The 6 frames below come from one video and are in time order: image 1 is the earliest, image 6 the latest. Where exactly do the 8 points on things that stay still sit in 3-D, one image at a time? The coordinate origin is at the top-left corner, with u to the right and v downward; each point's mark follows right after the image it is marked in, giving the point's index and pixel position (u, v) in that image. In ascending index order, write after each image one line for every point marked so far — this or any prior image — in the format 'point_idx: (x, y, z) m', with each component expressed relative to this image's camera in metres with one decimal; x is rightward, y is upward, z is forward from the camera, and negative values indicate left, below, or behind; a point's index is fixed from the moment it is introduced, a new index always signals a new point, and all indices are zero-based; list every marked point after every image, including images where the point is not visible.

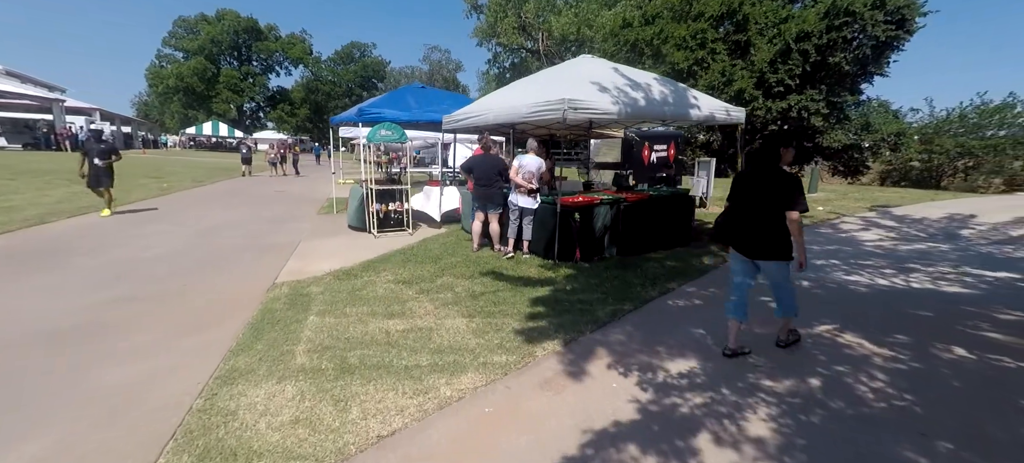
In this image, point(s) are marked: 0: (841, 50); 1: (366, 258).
0: (+13.9, +7.7, +17.6) m
1: (-2.3, -0.4, +6.6) m
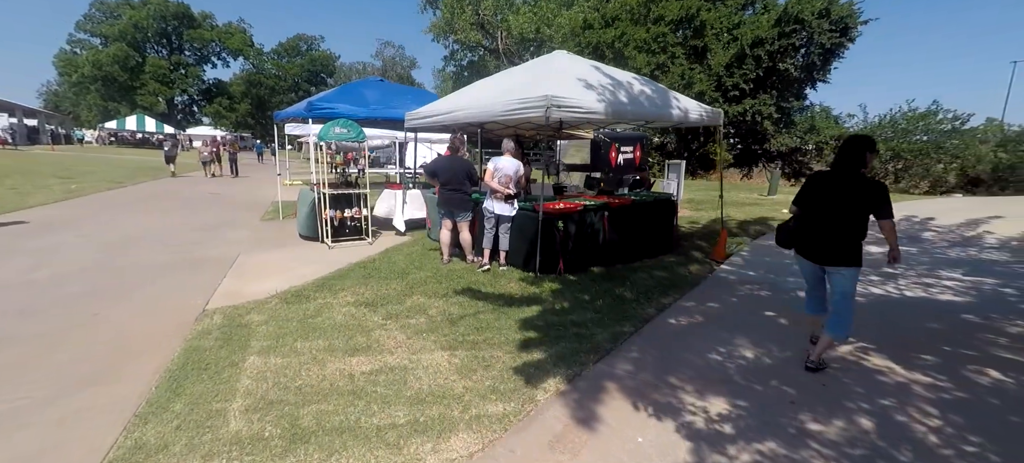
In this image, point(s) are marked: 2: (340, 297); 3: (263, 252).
0: (+12.2, +7.7, +18.3) m
1: (-2.6, -0.6, +5.7) m
2: (-1.9, -0.7, +4.8) m
3: (-4.2, -0.3, +7.1) m
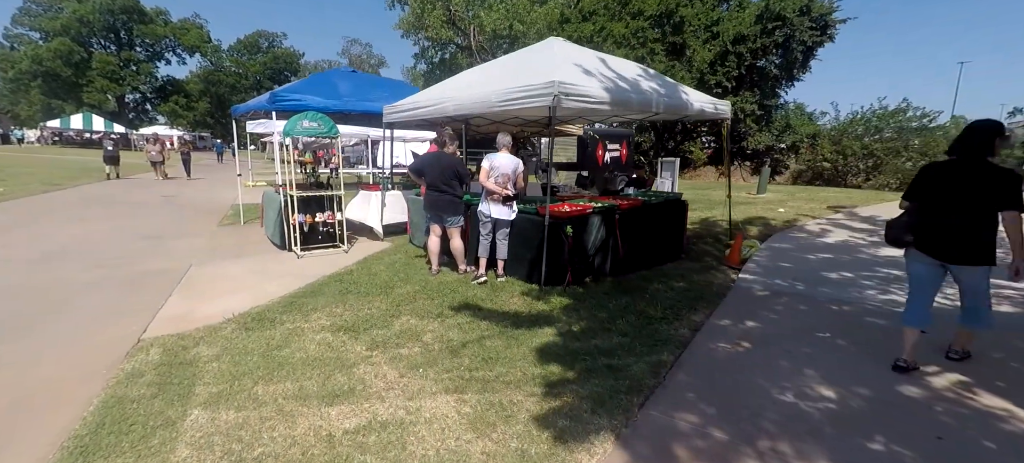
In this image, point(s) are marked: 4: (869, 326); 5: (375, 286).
0: (+11.3, +7.8, +18.3) m
1: (-2.6, -0.7, +4.9) m
2: (-1.9, -0.8, +4.0) m
3: (-4.3, -0.5, +6.1) m
4: (+3.2, -0.9, +3.8) m
5: (-1.6, -0.6, +5.0) m
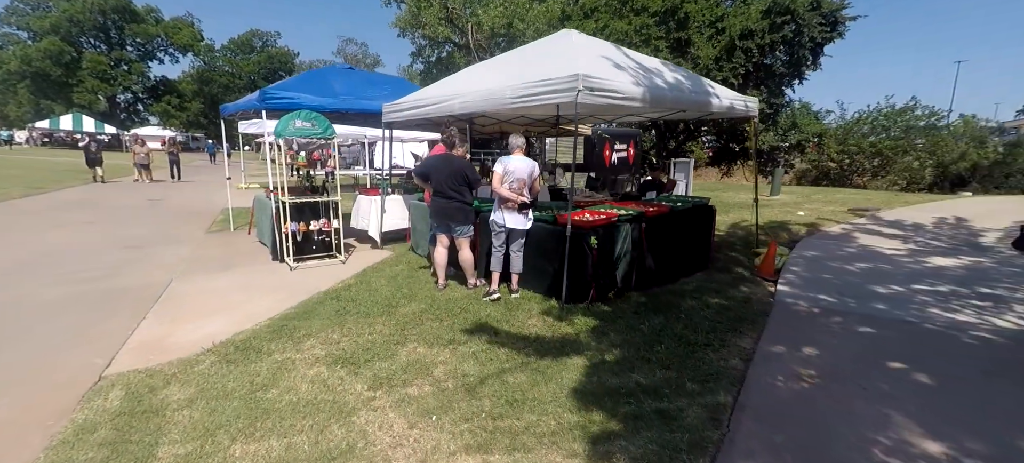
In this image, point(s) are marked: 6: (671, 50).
0: (+11.4, +7.7, +17.9) m
1: (-2.4, -0.8, +4.3) m
2: (-1.7, -1.0, +3.4) m
3: (-4.1, -0.6, +5.6) m
4: (+3.4, -1.0, +3.3) m
5: (-1.4, -0.8, +4.4) m
6: (+7.1, +8.0, +18.6) m
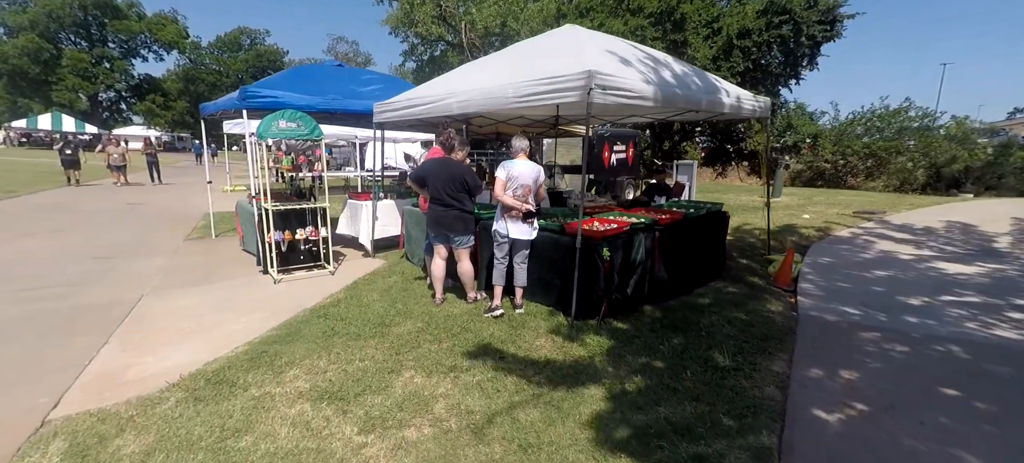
0: (+11.1, +7.6, +17.7) m
1: (-2.4, -0.9, +3.9) m
2: (-1.6, -1.1, +3.0) m
3: (-4.1, -0.7, +5.2) m
4: (+3.5, -1.1, +3.0) m
5: (-1.4, -0.9, +4.0) m
6: (+6.8, +7.9, +18.3) m
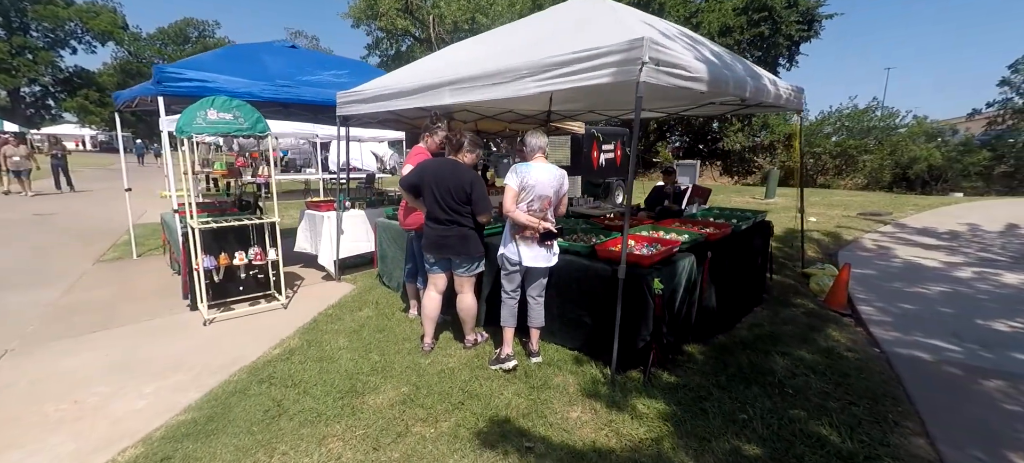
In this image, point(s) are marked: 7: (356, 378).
0: (+10.1, +7.6, +17.4) m
1: (-2.2, -1.2, +2.7) m
2: (-1.4, -1.3, +1.9) m
3: (-4.0, -1.0, +3.8) m
4: (+3.7, -1.2, +2.2) m
5: (-1.2, -1.1, +2.9) m
6: (+5.8, +7.8, +17.7) m
7: (-1.1, -1.1, +3.1) m
